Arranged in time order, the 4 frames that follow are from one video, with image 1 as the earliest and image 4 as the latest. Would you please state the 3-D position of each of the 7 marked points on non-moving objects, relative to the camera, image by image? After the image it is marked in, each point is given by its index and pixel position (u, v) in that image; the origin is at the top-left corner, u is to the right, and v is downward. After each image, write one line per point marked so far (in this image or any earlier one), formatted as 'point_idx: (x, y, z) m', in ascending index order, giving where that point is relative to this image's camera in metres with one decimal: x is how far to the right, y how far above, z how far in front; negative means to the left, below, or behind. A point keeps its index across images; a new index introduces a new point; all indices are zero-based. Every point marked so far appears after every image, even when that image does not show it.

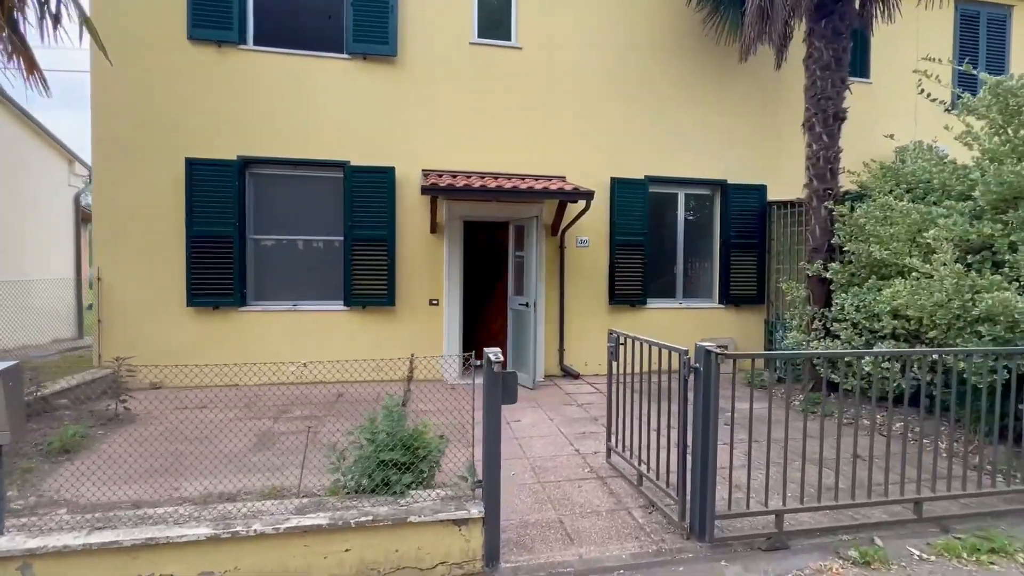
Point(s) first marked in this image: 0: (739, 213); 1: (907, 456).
0: (+3.6, +1.2, +7.5) m
1: (+3.5, -1.5, +4.1) m
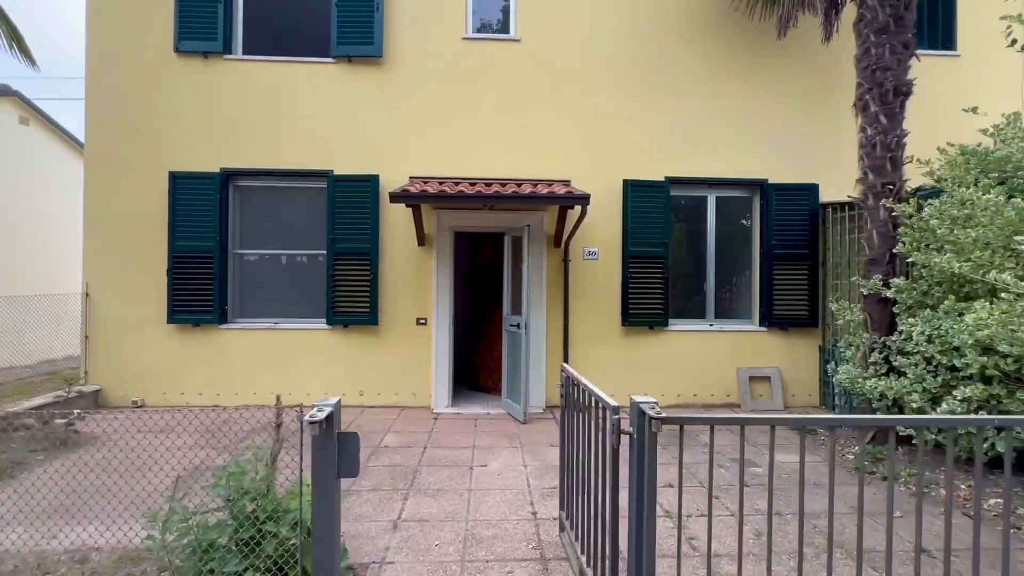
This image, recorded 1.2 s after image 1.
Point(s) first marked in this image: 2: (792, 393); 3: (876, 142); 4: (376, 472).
0: (+3.6, +0.9, +6.2) m
1: (+3.0, -1.6, +2.9) m
2: (+3.8, -1.4, +6.3) m
3: (+3.4, +1.4, +4.3) m
4: (-1.2, -1.6, +4.0) m
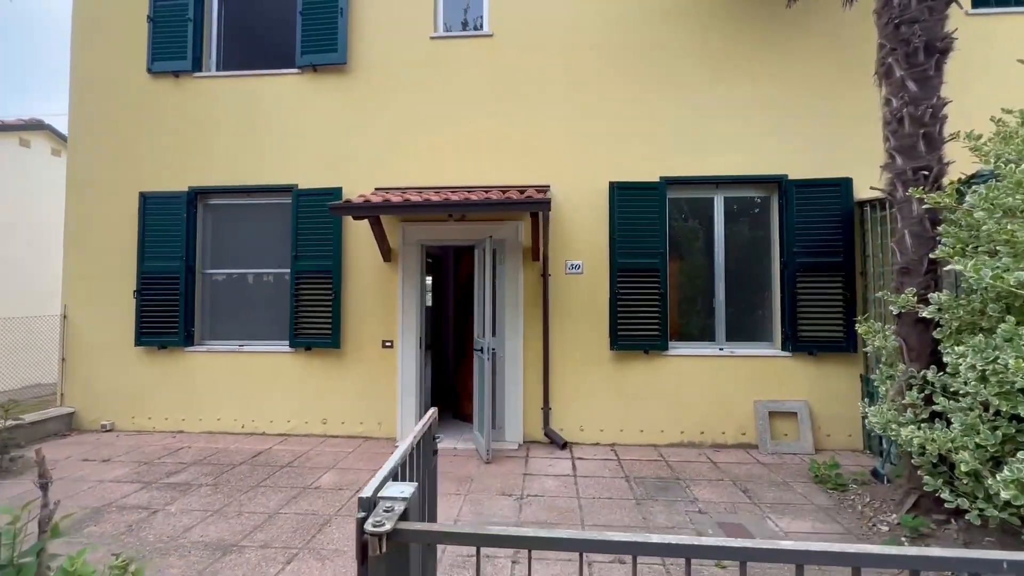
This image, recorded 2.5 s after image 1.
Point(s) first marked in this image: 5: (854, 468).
0: (+3.3, +0.8, +5.2) m
1: (+2.3, -1.7, +1.8) m
2: (+3.4, -1.6, +5.1) m
3: (+2.8, +1.2, +3.4) m
4: (-1.7, -1.8, +3.5) m
5: (+3.3, -1.7, +4.5) m
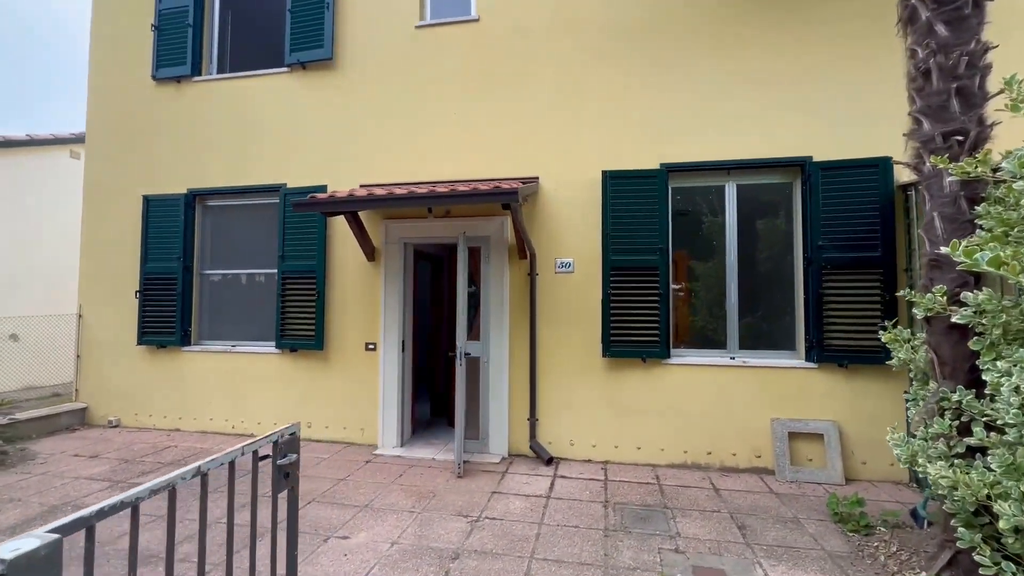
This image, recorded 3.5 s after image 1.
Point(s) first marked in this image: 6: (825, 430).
0: (+3.1, +0.8, +4.4) m
1: (+1.7, -1.7, +1.2) m
2: (+3.2, -1.6, +4.3) m
3: (+2.4, +1.3, +2.7) m
4: (-2.1, -1.7, +3.3) m
5: (+3.0, -1.7, +3.7) m
6: (+2.9, -1.3, +4.3) m
